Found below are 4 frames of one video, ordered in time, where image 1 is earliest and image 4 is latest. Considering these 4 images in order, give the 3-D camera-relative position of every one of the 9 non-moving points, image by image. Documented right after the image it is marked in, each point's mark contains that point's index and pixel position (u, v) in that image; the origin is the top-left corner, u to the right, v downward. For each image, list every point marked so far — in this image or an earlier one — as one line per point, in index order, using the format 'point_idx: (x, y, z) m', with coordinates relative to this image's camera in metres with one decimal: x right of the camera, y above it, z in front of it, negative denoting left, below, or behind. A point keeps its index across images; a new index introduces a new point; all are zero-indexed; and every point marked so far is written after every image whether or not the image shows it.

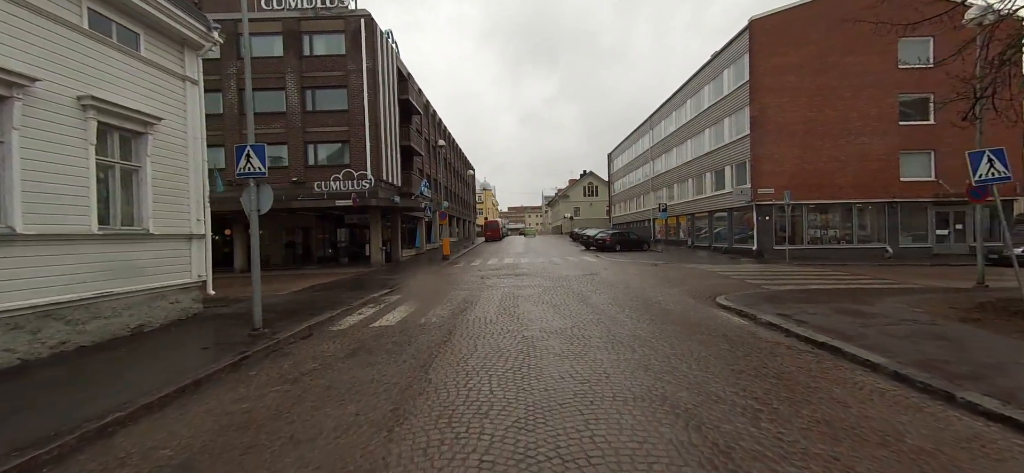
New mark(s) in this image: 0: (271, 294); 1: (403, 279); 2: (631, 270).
0: (-8.3, -2.0, +12.3) m
1: (-5.4, -2.0, +17.9) m
2: (+5.4, -1.5, +16.3) m
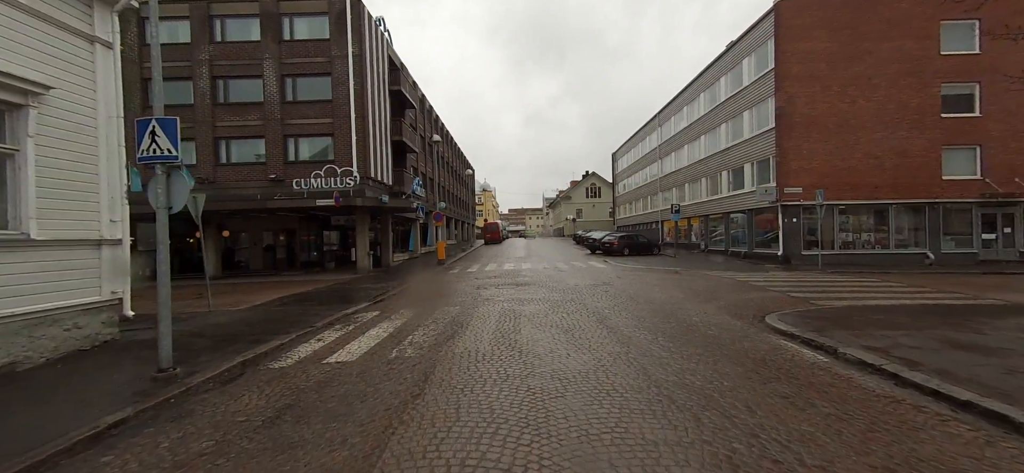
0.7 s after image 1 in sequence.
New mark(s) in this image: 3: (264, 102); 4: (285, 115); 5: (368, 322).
0: (-8.3, -2.1, +10.3) m
1: (-5.4, -2.2, +15.9) m
2: (+5.5, -1.7, +14.3) m
3: (-12.9, +7.0, +18.7) m
4: (-11.9, +6.3, +18.8) m
5: (-3.4, -2.0, +8.5) m
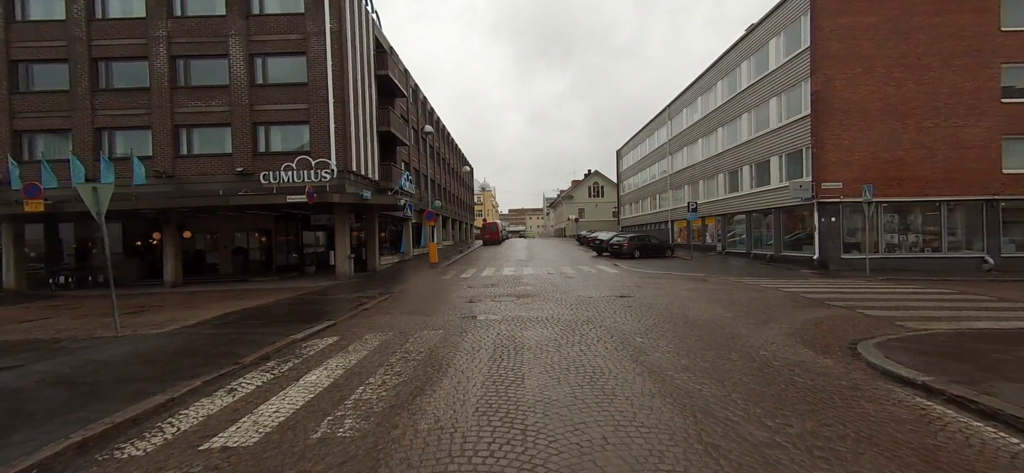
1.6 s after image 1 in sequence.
0: (-8.3, -2.1, +8.1) m
1: (-5.4, -2.2, +13.7) m
2: (+5.4, -1.7, +12.0) m
3: (-12.9, +7.0, +16.5) m
4: (-11.9, +6.3, +16.6) m
5: (-3.4, -2.1, +6.2) m
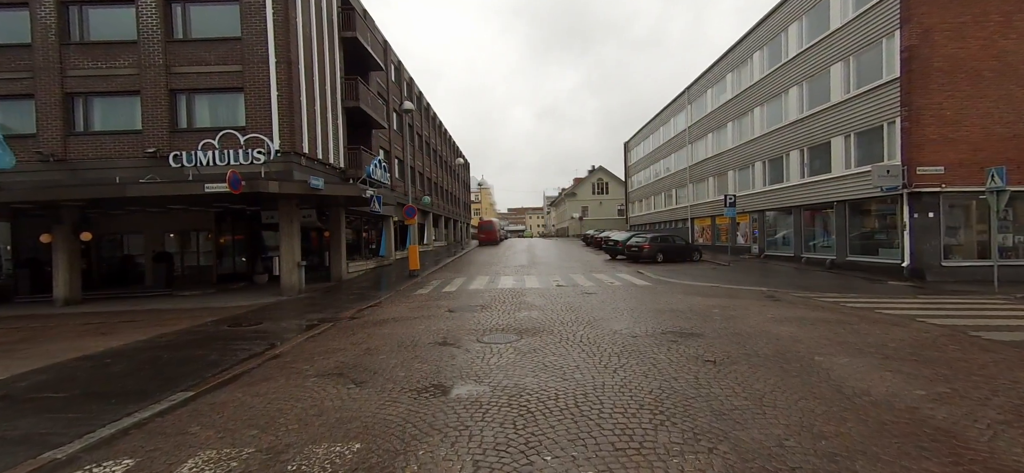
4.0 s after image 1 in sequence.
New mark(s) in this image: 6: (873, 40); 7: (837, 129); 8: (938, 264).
0: (-8.3, -2.2, +4.2) m
1: (-5.5, -2.3, +9.8) m
2: (+5.4, -1.8, +8.1) m
3: (-13.0, +6.9, +12.5) m
4: (-12.0, +6.2, +12.7) m
5: (-3.5, -2.2, +2.3) m
6: (+14.1, +7.7, +14.1) m
7: (+14.4, +4.7, +16.0) m
8: (+14.9, -0.9, +12.6) m
